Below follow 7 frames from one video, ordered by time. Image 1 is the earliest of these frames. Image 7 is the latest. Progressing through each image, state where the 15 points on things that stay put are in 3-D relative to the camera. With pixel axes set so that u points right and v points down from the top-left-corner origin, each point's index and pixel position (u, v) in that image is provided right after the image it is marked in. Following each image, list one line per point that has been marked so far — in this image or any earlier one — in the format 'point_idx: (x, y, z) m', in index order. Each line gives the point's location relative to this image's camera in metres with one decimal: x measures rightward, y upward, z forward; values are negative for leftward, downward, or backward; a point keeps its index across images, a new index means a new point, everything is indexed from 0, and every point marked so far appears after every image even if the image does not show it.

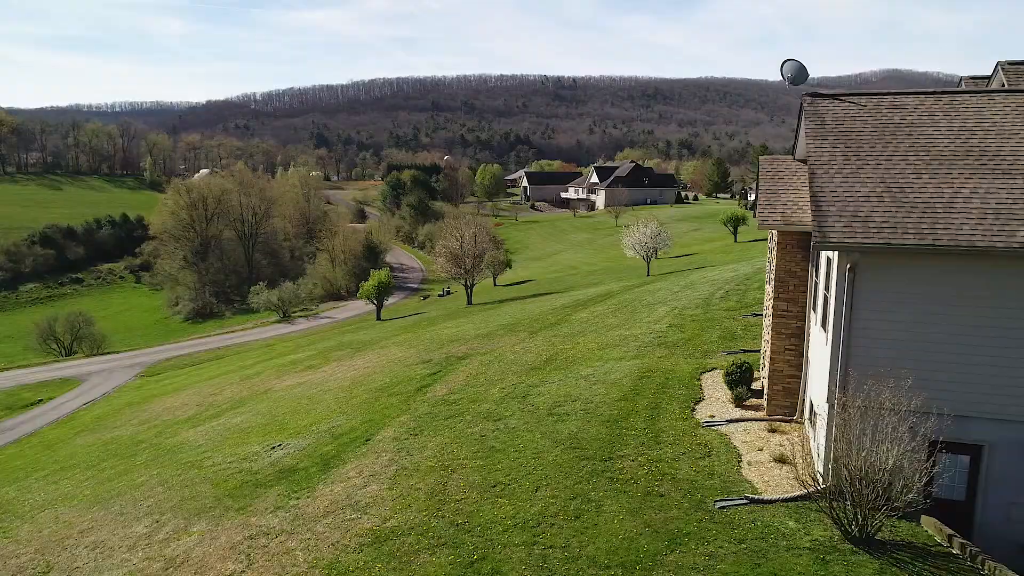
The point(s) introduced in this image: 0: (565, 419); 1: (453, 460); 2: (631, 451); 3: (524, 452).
0: (+1.1, -2.7, +14.5) m
1: (-1.1, -3.3, +13.6) m
2: (+2.1, -2.9, +12.6) m
3: (+0.2, -3.1, +13.3) m
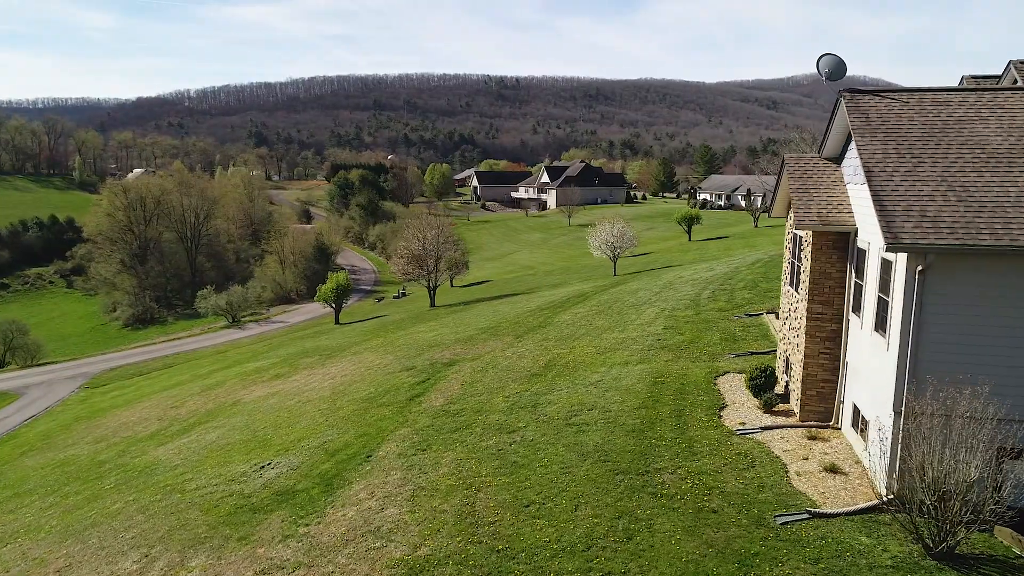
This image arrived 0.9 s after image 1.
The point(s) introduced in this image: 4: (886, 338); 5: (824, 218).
0: (+1.4, -2.8, +13.9) m
1: (-0.7, -3.4, +12.7) m
2: (+2.6, -3.0, +12.0) m
3: (+0.7, -3.2, +12.6) m
4: (+5.2, -0.7, +10.0) m
5: (+5.3, +1.2, +12.0) m
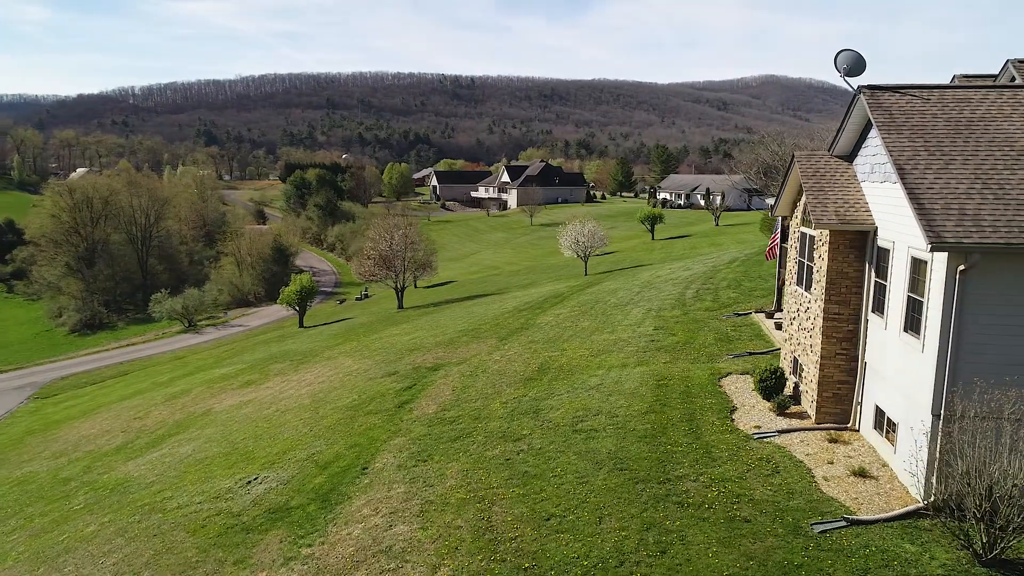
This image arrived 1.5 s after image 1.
0: (+1.6, -2.8, +13.4) m
1: (-0.4, -3.4, +12.2) m
2: (+2.9, -3.0, +11.6) m
3: (+0.9, -3.2, +12.1) m
4: (+5.6, -0.7, +9.8) m
5: (+5.5, +1.2, +11.8) m
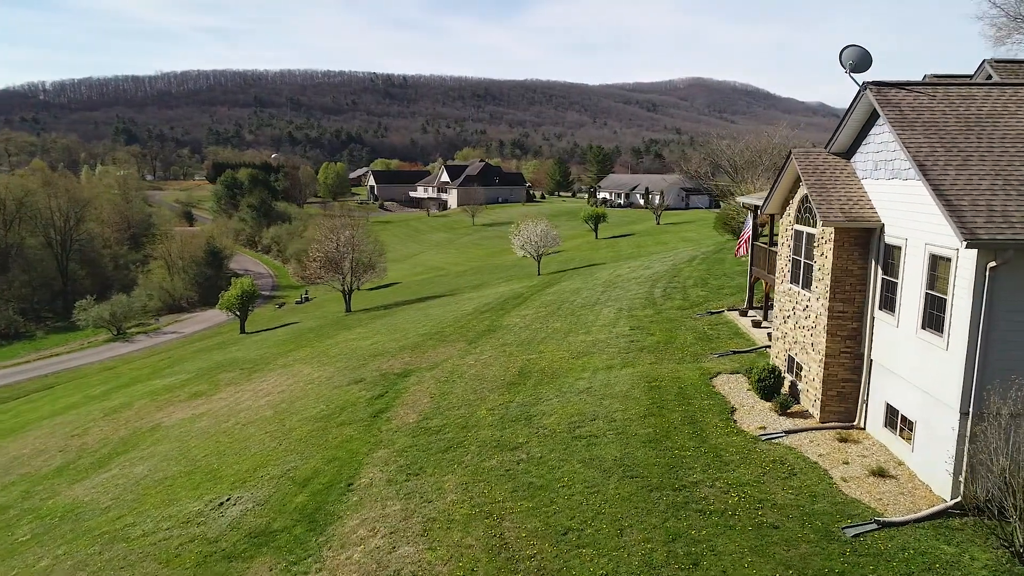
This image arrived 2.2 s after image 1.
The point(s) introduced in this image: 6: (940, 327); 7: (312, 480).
0: (+1.5, -2.8, +13.0) m
1: (-0.3, -3.5, +11.5) m
2: (+3.0, -3.0, +11.3) m
3: (+1.0, -3.2, +11.6) m
4: (+5.9, -0.7, +9.7) m
5: (+5.5, +1.2, +11.7) m
6: (+5.9, -0.5, +9.8) m
7: (-4.1, -3.9, +14.5) m
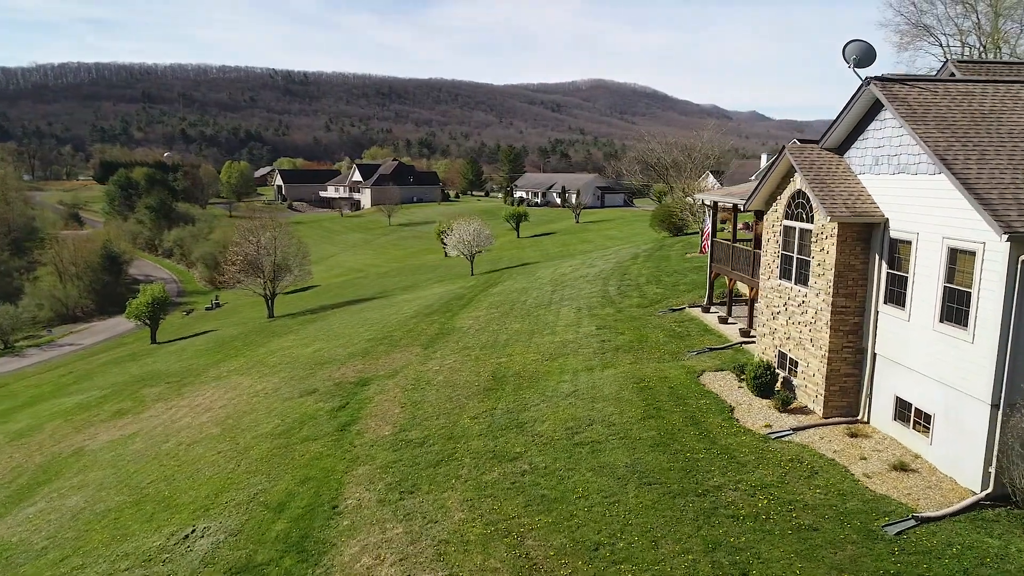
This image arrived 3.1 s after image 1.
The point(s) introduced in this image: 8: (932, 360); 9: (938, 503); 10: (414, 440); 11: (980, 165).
0: (+1.6, -2.8, +12.5) m
1: (-0.1, -3.5, +10.8) m
2: (+3.2, -2.9, +11.0) m
3: (+1.2, -3.2, +11.0) m
4: (+6.2, -0.6, +9.8) m
5: (+5.6, +1.3, +11.7) m
6: (+6.2, -0.4, +9.9) m
7: (-4.2, -4.0, +13.3) m
8: (+6.1, -1.1, +10.4) m
9: (+5.7, -2.9, +9.6) m
10: (-2.0, -3.1, +14.7) m
11: (+6.3, +1.7, +9.6) m
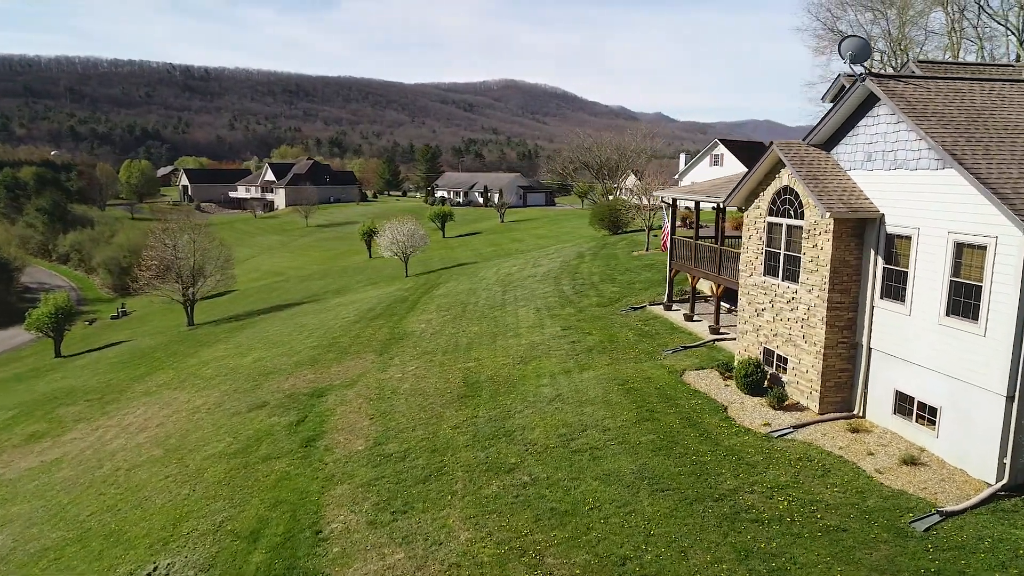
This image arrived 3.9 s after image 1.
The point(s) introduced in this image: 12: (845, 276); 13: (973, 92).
0: (+1.5, -2.8, +12.0) m
1: (+0.1, -3.6, +10.2) m
2: (+3.4, -2.9, +10.8) m
3: (+1.4, -3.3, +10.5) m
4: (+6.4, -0.5, +9.9) m
5: (+5.5, +1.4, +11.7) m
6: (+6.4, -0.4, +10.0) m
7: (-4.2, -4.1, +12.1) m
8: (+6.3, -1.0, +10.5) m
9: (+6.0, -2.8, +9.7) m
10: (-2.3, -3.2, +13.8) m
11: (+6.5, +1.8, +9.7) m
12: (+5.6, +0.2, +12.1) m
13: (+7.3, +3.1, +11.4) m
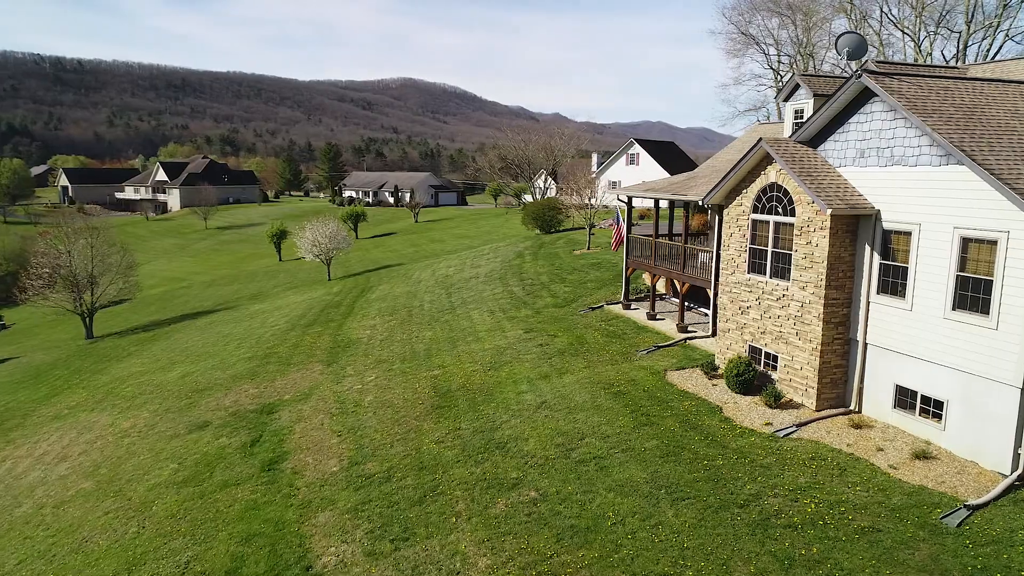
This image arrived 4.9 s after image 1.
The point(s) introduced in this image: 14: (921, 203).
0: (+1.6, -2.9, +11.5) m
1: (+0.4, -3.6, +9.5) m
2: (+3.6, -2.9, +10.5) m
3: (+1.6, -3.3, +10.0) m
4: (+6.7, -0.4, +10.0) m
5: (+5.5, +1.4, +11.7) m
6: (+6.6, -0.3, +10.1) m
7: (-4.1, -4.3, +10.8) m
8: (+6.4, -0.9, +10.6) m
9: (+6.3, -2.8, +9.8) m
10: (-2.5, -3.3, +12.7) m
11: (+6.7, +1.8, +9.9) m
12: (+5.6, +0.3, +12.1) m
13: (+7.2, +3.2, +11.6) m
14: (+6.2, +1.3, +10.9) m
